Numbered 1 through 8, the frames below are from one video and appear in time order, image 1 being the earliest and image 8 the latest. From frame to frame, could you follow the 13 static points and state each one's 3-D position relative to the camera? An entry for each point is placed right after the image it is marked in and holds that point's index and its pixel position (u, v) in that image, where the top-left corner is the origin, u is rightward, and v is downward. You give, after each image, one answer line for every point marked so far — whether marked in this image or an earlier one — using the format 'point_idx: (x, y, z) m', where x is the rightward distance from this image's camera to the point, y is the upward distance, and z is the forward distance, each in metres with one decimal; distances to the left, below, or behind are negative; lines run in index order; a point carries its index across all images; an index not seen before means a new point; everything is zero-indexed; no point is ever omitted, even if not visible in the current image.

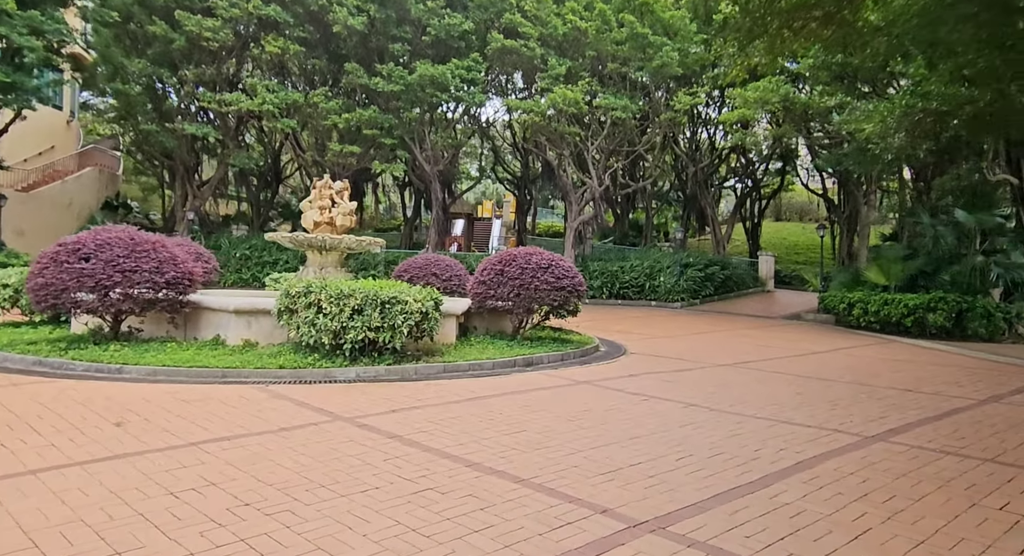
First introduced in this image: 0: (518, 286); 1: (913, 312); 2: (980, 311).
0: (+0.1, -0.1, +9.9) m
1: (+8.0, -0.7, +16.4) m
2: (+9.1, -0.6, +16.0) m
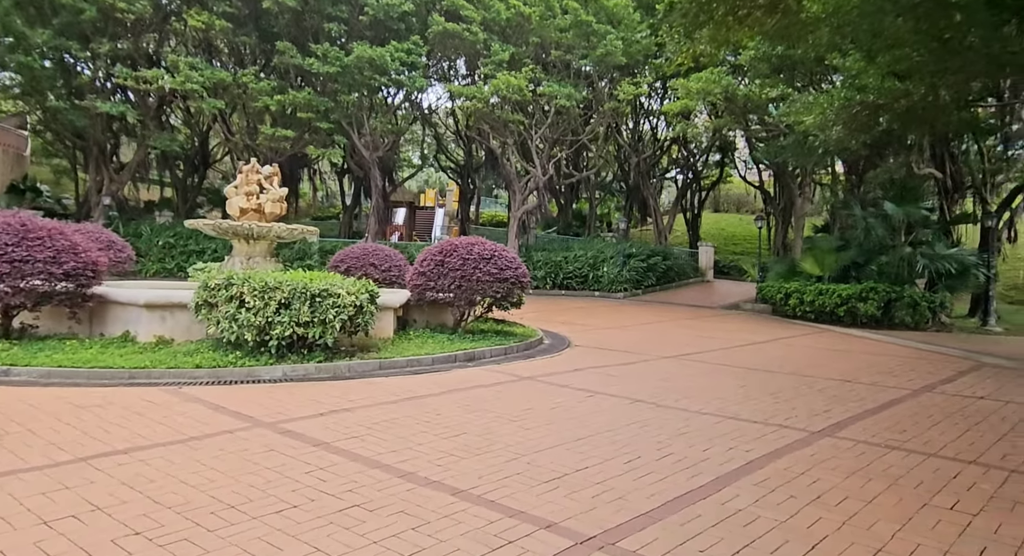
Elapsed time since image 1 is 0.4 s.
0: (-0.6, 0.0, +9.5) m
1: (+6.9, -0.5, +16.5) m
2: (+7.9, -0.5, +16.2) m
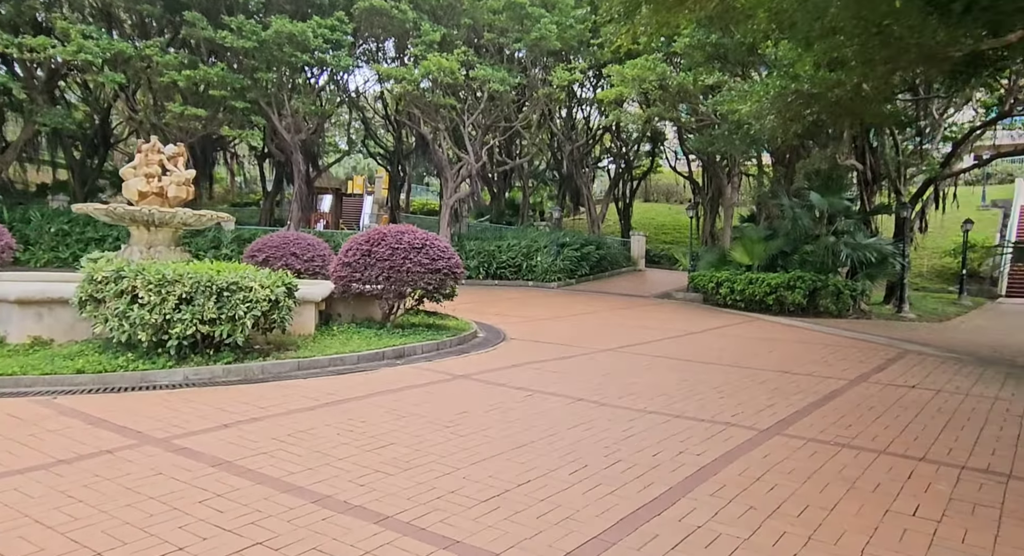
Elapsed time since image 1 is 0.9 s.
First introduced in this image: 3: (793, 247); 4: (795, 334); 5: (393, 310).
0: (-1.4, +0.1, +8.9) m
1: (+5.5, -0.3, +16.6) m
2: (+6.5, -0.2, +16.3) m
3: (+6.1, +0.7, +17.3) m
4: (+4.6, -0.9, +12.7) m
5: (-1.4, -0.4, +9.4) m
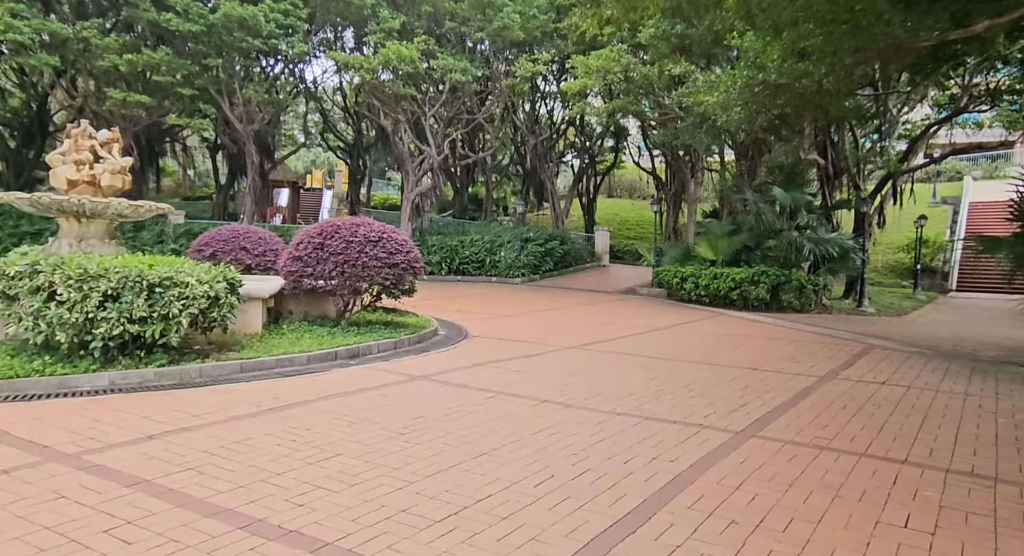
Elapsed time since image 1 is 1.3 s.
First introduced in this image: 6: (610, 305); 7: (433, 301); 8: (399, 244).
0: (-1.8, +0.2, +8.5) m
1: (+4.7, -0.2, +16.4) m
2: (+5.8, -0.1, +16.2) m
3: (+5.3, +0.8, +17.2) m
4: (+4.0, -0.8, +12.5) m
5: (-1.8, -0.3, +8.9) m
6: (+2.1, -0.6, +16.6) m
7: (-1.5, -0.4, +15.3) m
8: (-1.3, +0.4, +8.8) m
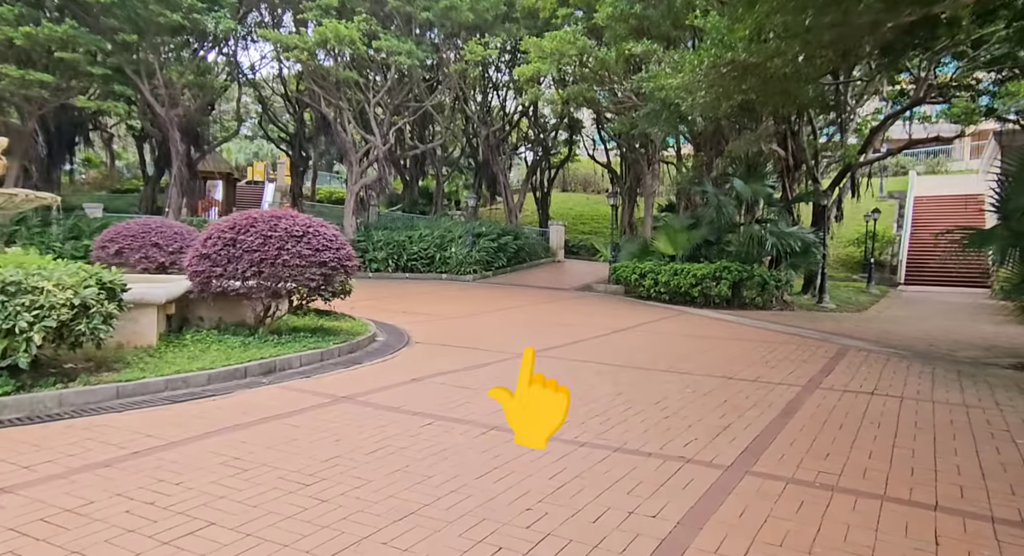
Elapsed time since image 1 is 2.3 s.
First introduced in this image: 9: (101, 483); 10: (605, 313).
0: (-2.3, +0.1, +7.3) m
1: (+3.7, -0.1, +15.6) m
2: (+4.8, 0.0, +15.5) m
3: (+4.3, +0.9, +16.4) m
4: (+3.2, -0.7, +11.7) m
5: (-2.4, -0.3, +7.7) m
6: (+1.1, -0.5, +15.6) m
7: (-2.4, -0.4, +14.1) m
8: (-1.8, +0.4, +7.7) m
9: (-1.8, -0.9, +3.4) m
10: (+1.6, -0.6, +13.3) m
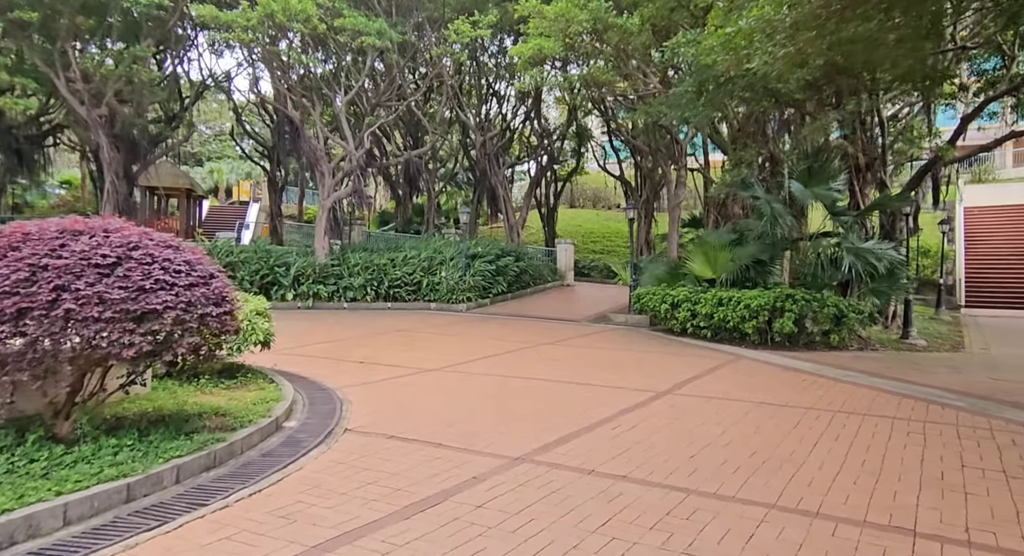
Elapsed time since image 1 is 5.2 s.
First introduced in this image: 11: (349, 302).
0: (-2.5, -0.2, +3.9) m
1: (+3.7, -0.6, +12.1) m
2: (+4.8, -0.5, +12.0) m
3: (+4.2, +0.4, +12.9) m
4: (+3.1, -1.1, +8.2) m
5: (-2.5, -0.7, +4.3) m
6: (+1.0, -1.0, +12.1) m
7: (-2.4, -0.9, +10.7) m
8: (-1.9, 0.0, +4.3) m
9: (-1.9, -1.1, 0.0) m
10: (+1.5, -1.0, +9.8) m
11: (-3.7, -0.5, +17.9) m
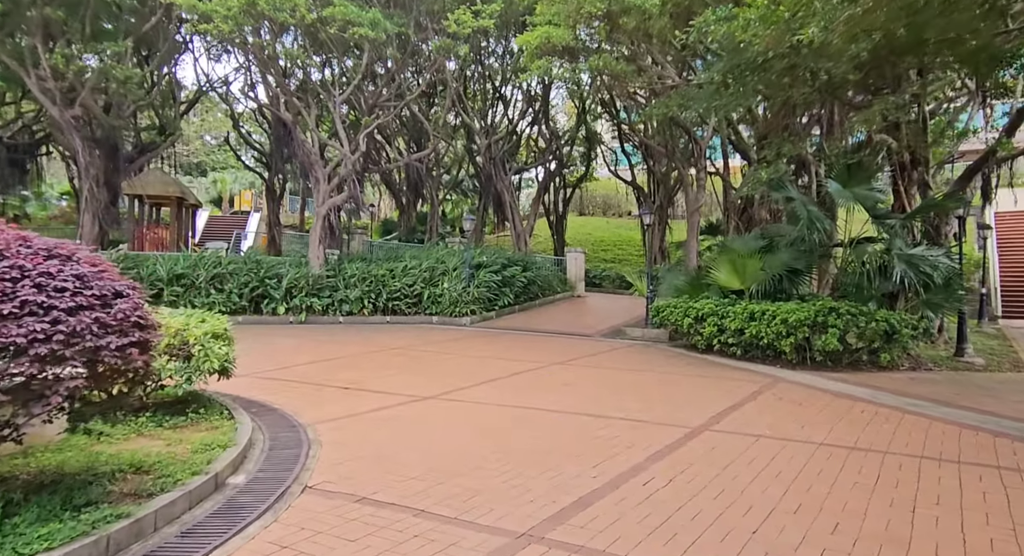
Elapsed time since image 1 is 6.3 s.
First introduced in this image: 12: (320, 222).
0: (-2.4, -0.3, +2.6) m
1: (+3.8, -0.7, +10.8) m
2: (+4.9, -0.6, +10.6) m
3: (+4.3, +0.2, +11.6) m
4: (+3.2, -1.2, +6.9) m
5: (-2.5, -0.8, +3.0) m
6: (+1.1, -1.2, +10.8) m
7: (-2.4, -1.1, +9.4) m
8: (-1.9, 0.0, +3.0) m
9: (-2.0, -1.1, -1.3) m
10: (+1.6, -1.2, +8.5) m
11: (-3.5, -0.8, +16.6) m
12: (-4.2, +1.2, +17.4) m
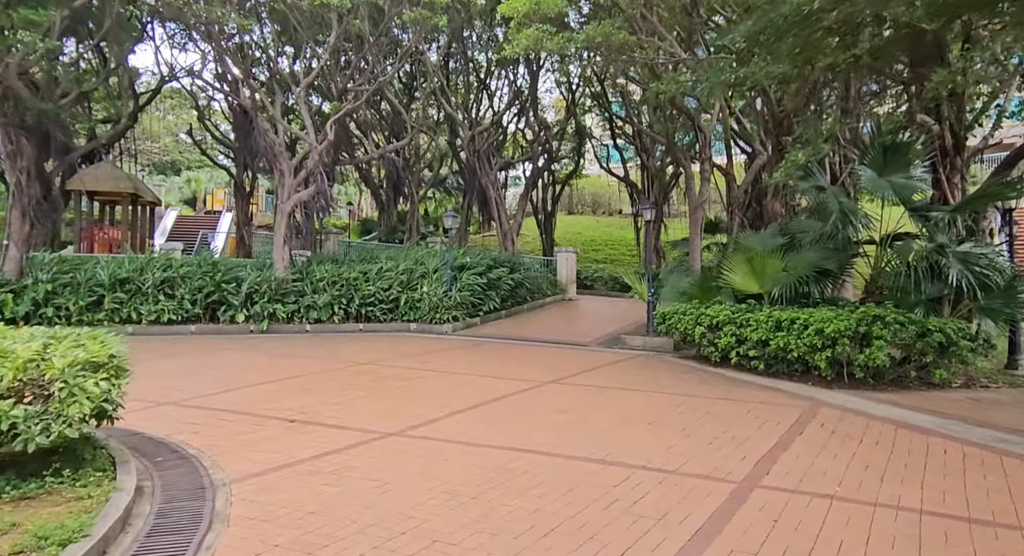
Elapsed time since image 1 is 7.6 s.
0: (-2.5, -0.3, +0.9) m
1: (+3.6, -0.7, +9.2) m
2: (+4.7, -0.7, +9.1) m
3: (+4.1, +0.2, +10.0) m
4: (+3.1, -1.3, +5.3) m
5: (-2.5, -0.8, +1.3) m
6: (+1.0, -1.2, +9.2) m
7: (-2.5, -1.1, +7.7) m
8: (-1.9, -0.1, +1.3) m
9: (-1.9, -1.2, -3.0) m
10: (+1.4, -1.2, +6.8) m
11: (-3.8, -0.9, +14.9) m
12: (-4.5, +1.1, +15.7) m
